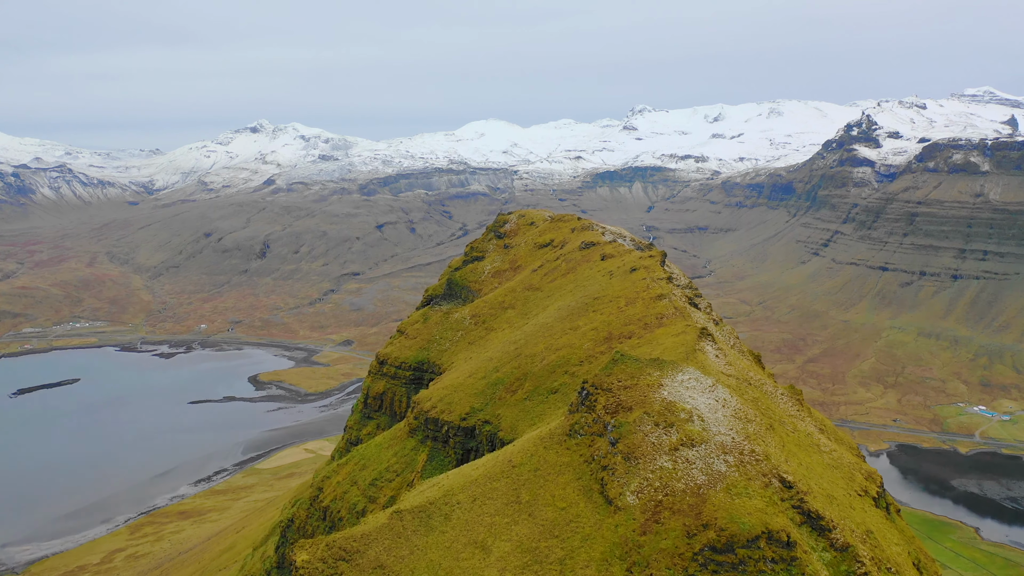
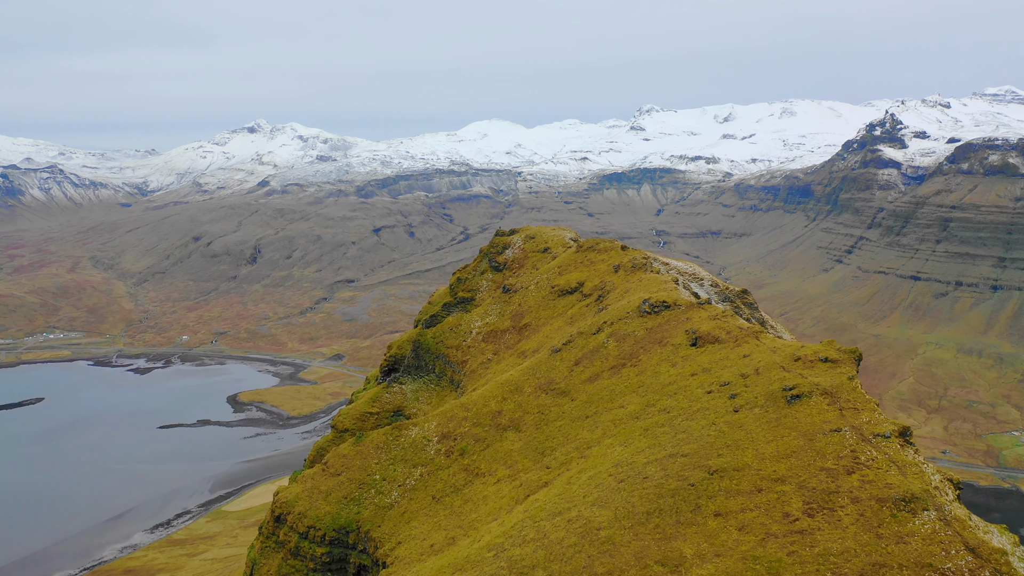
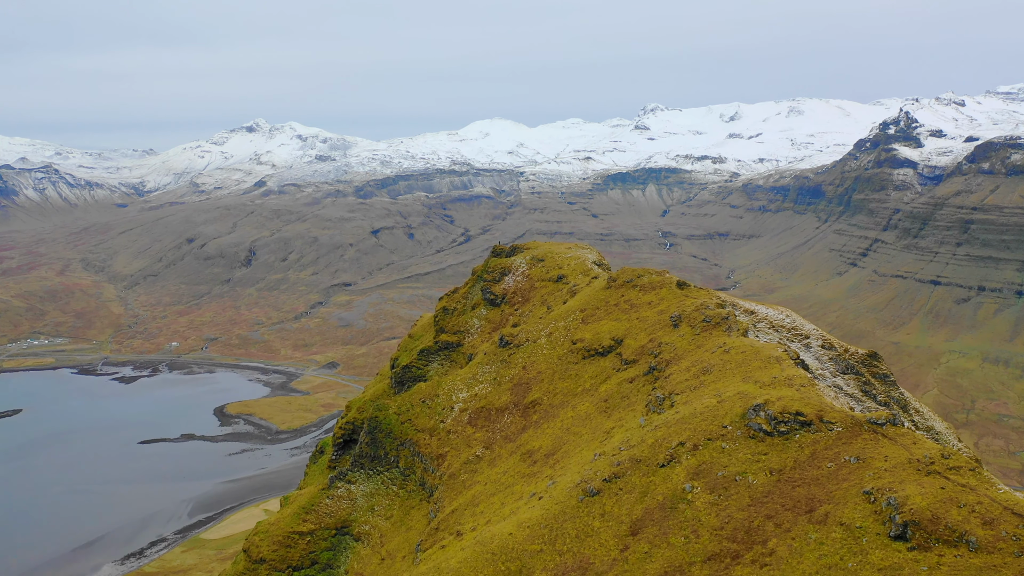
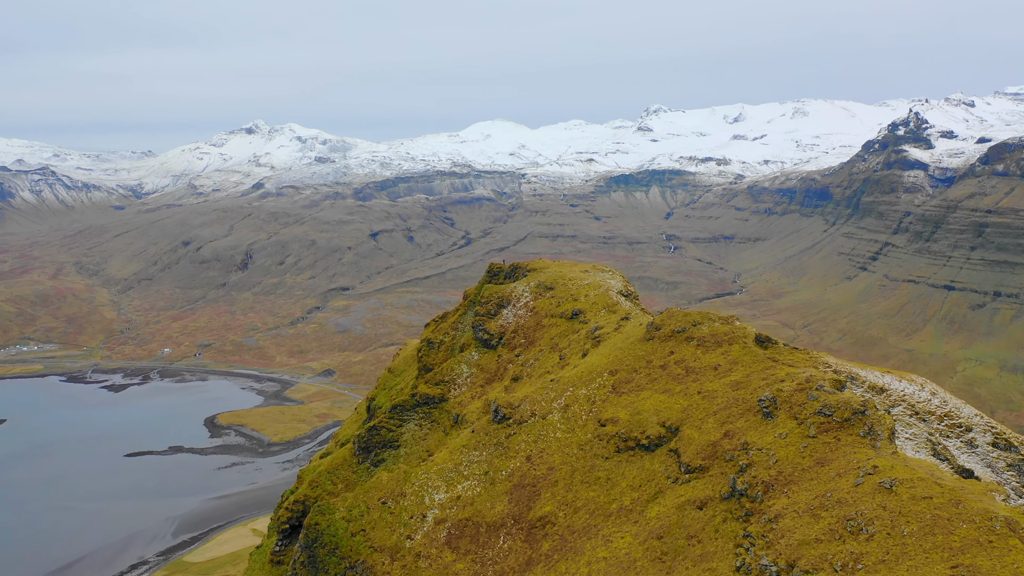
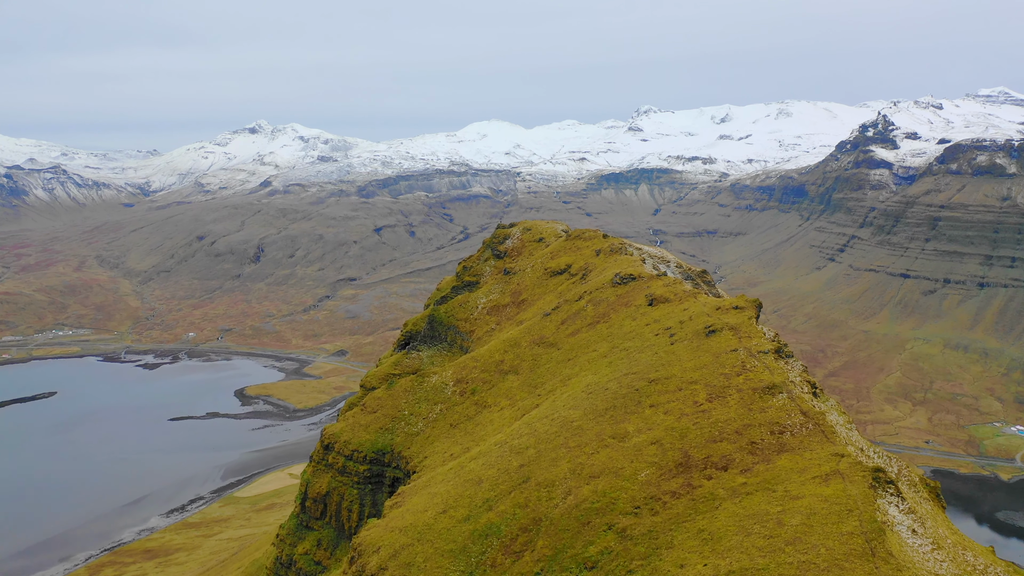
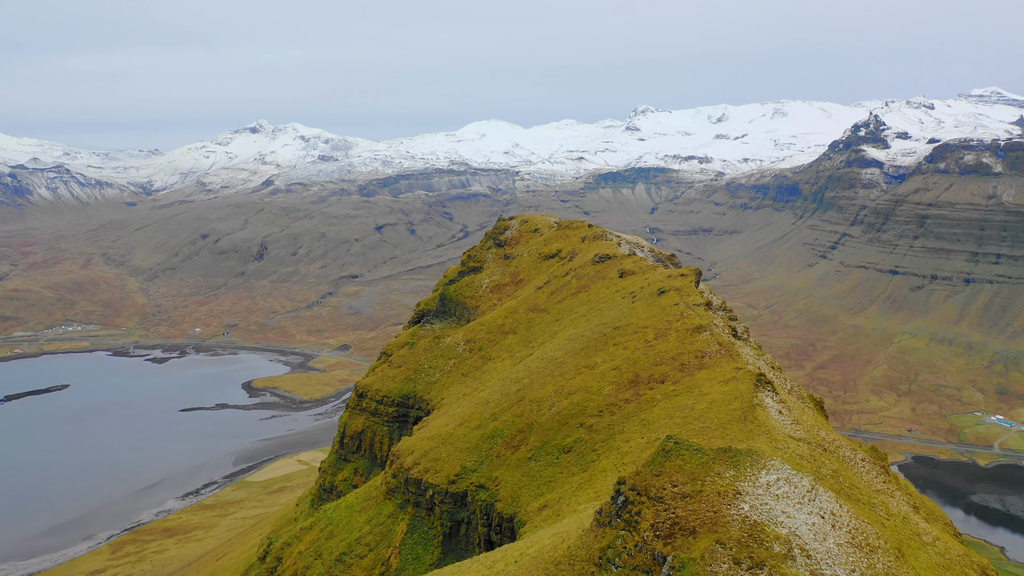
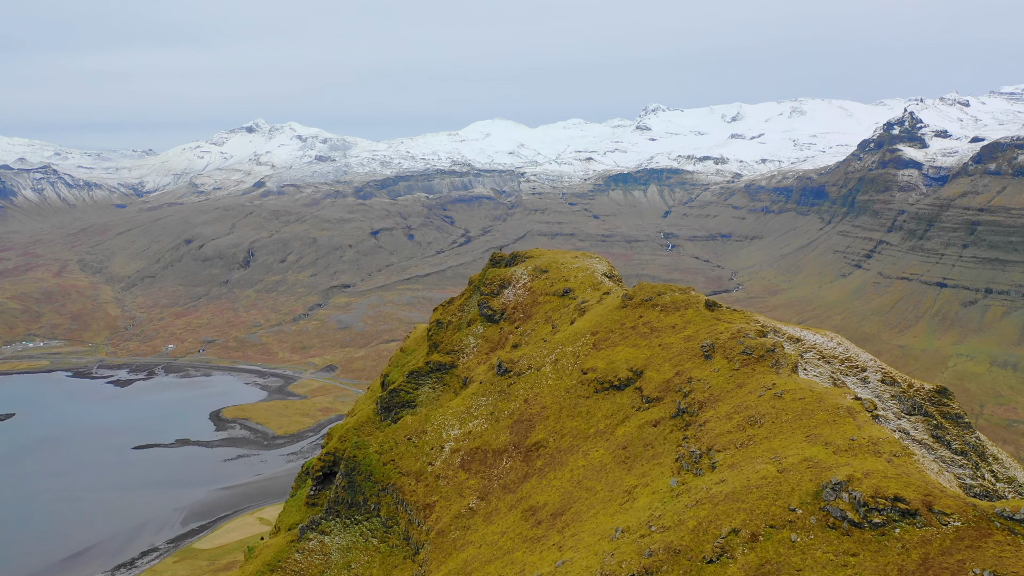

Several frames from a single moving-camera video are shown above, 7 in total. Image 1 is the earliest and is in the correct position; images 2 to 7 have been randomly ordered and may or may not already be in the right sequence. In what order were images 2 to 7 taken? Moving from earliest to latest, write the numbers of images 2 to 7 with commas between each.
6, 5, 2, 3, 7, 4
